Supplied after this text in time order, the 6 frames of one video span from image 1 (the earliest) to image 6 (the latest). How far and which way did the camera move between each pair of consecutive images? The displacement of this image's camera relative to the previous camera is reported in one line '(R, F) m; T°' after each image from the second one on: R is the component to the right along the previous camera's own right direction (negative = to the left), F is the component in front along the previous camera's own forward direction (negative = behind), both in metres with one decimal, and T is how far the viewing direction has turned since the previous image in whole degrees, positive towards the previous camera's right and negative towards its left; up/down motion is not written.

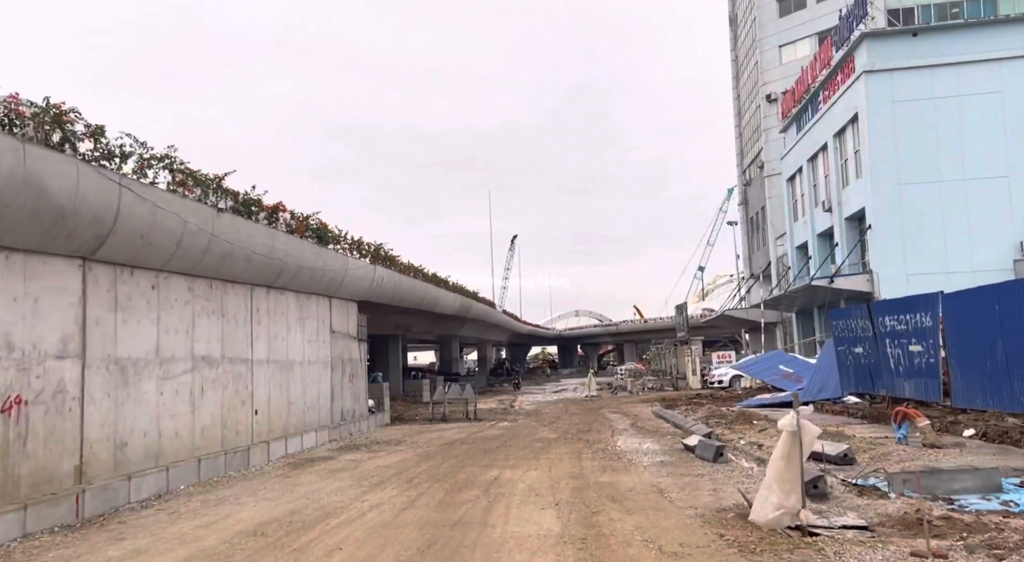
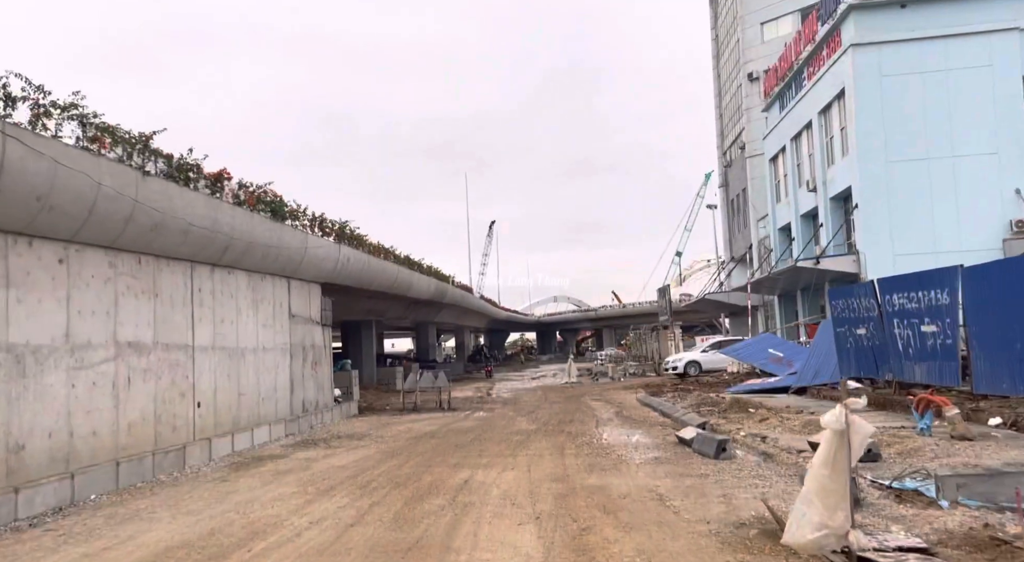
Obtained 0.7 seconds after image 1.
(+0.1, +1.6) m; +2°
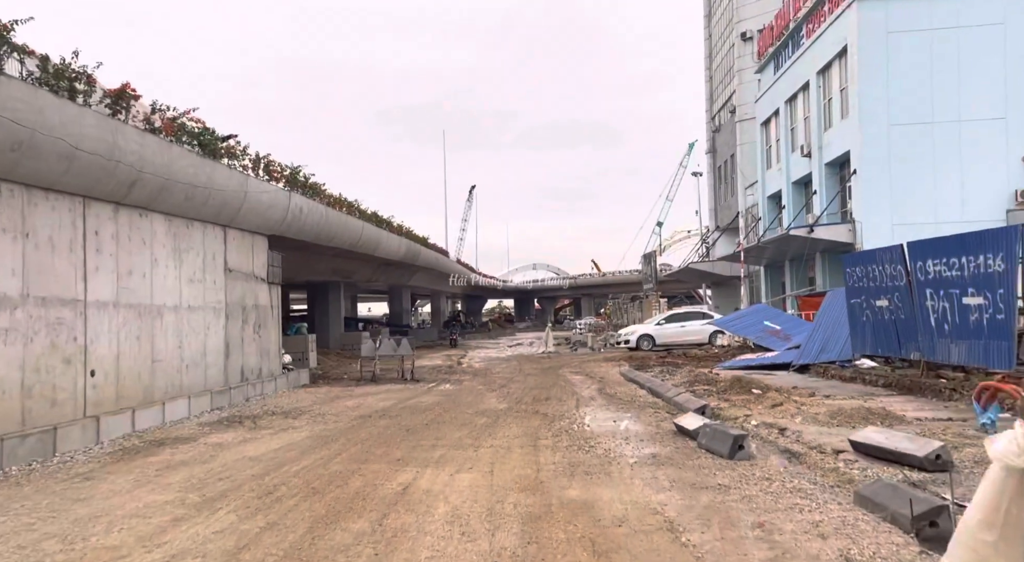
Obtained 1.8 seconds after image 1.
(+0.2, +2.4) m; +2°
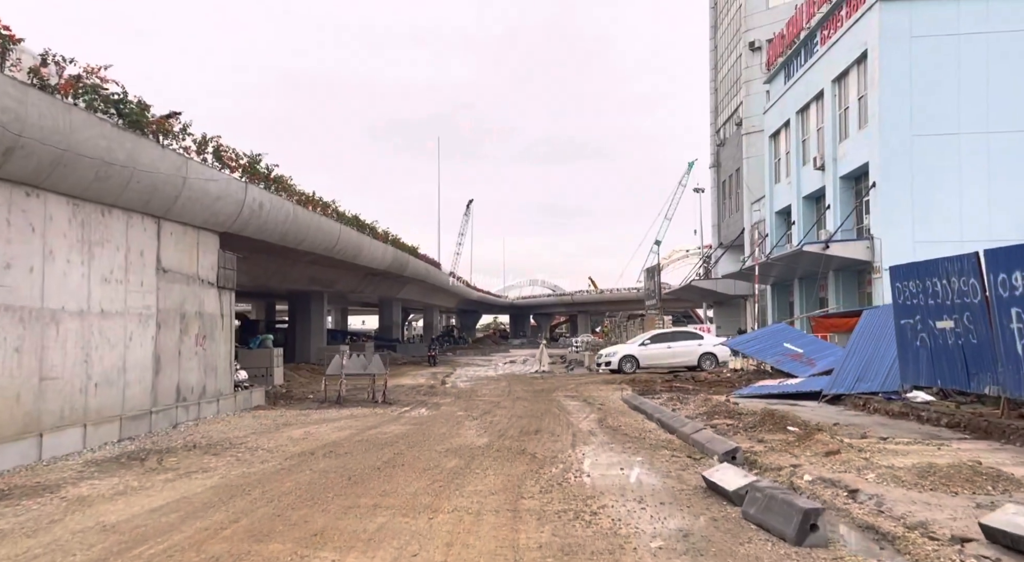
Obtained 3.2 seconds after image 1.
(+0.2, +2.5) m; 0°
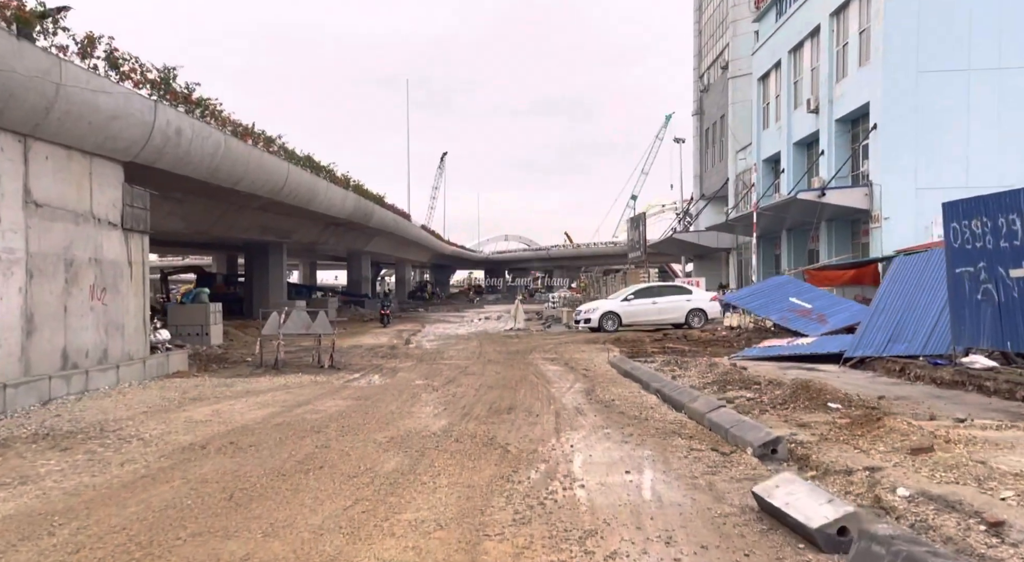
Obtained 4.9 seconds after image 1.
(+0.1, +2.7) m; +2°
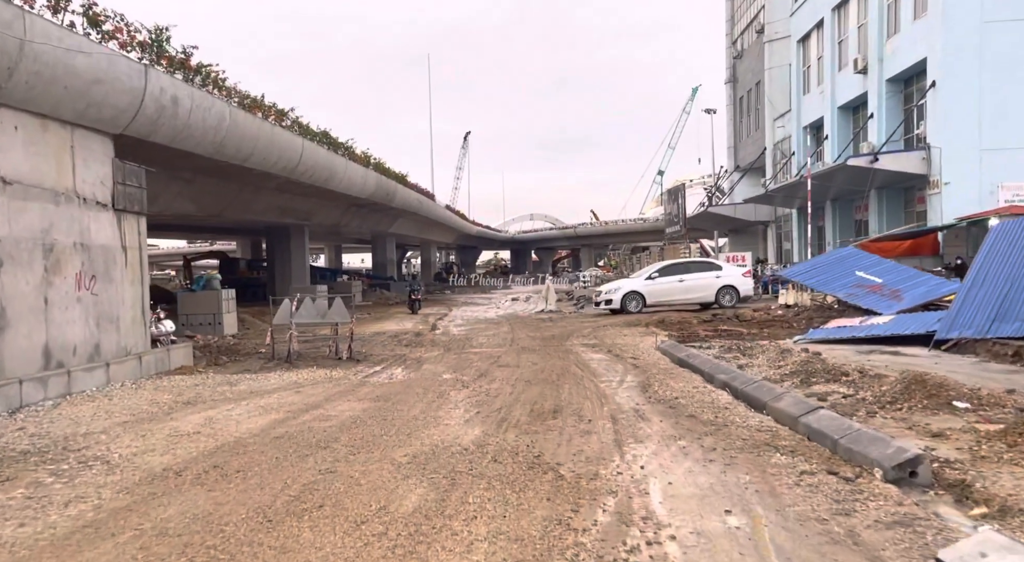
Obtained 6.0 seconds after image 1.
(-0.2, +1.6) m; -2°
